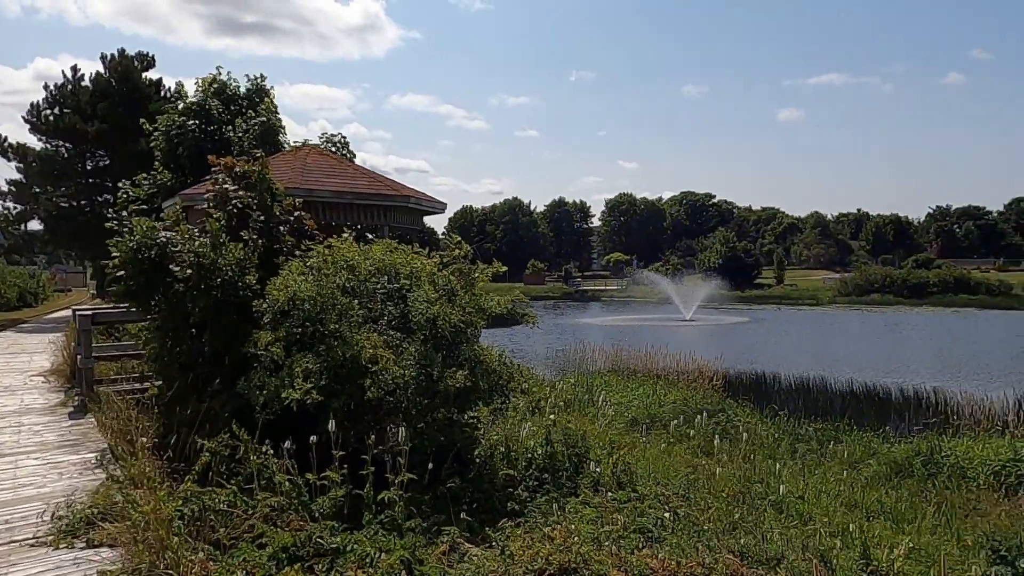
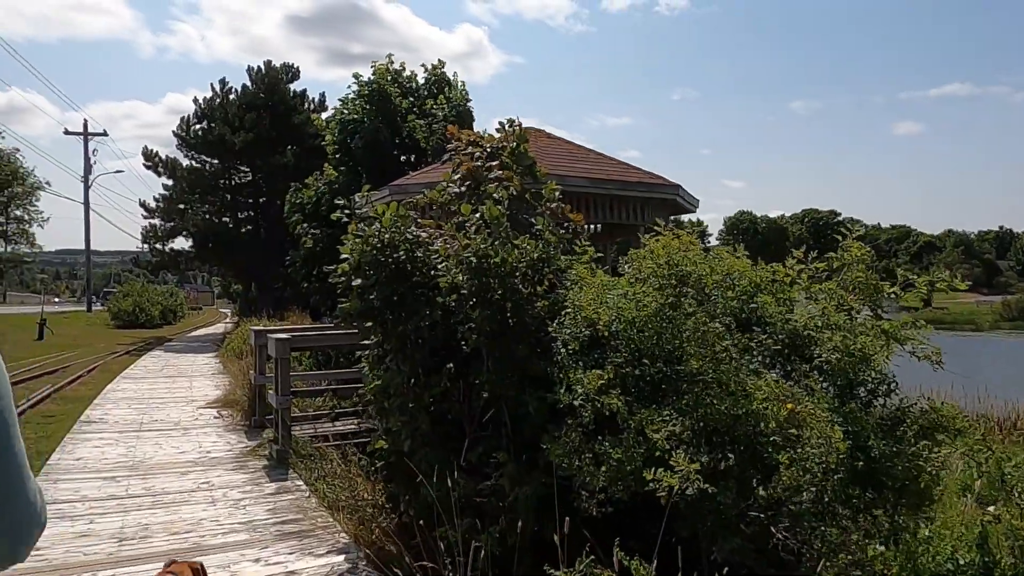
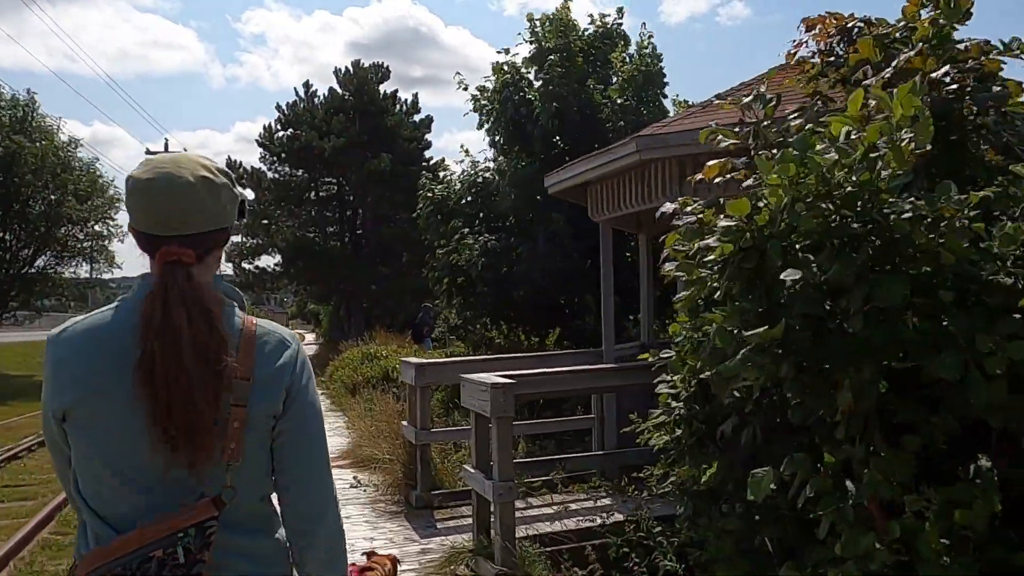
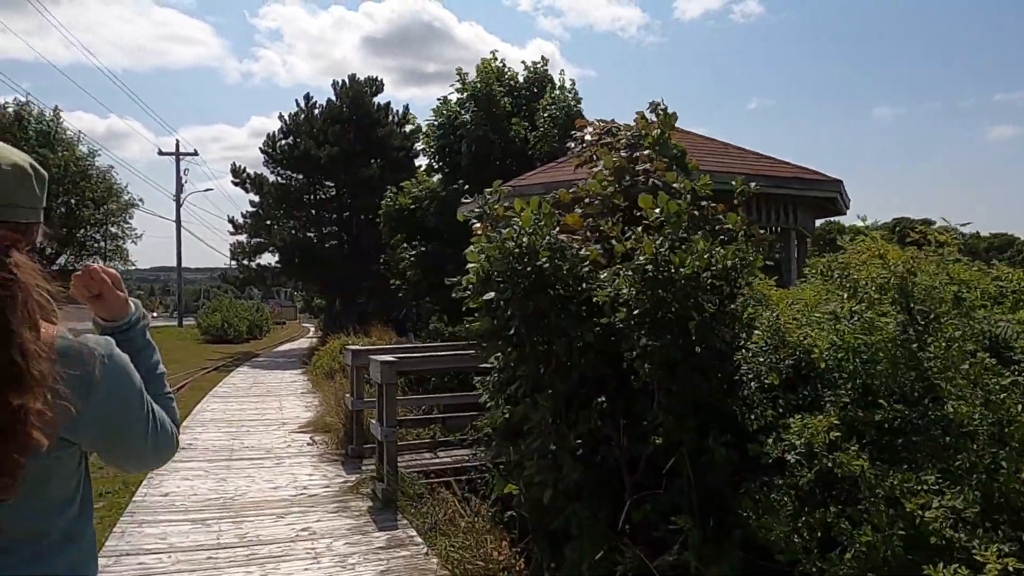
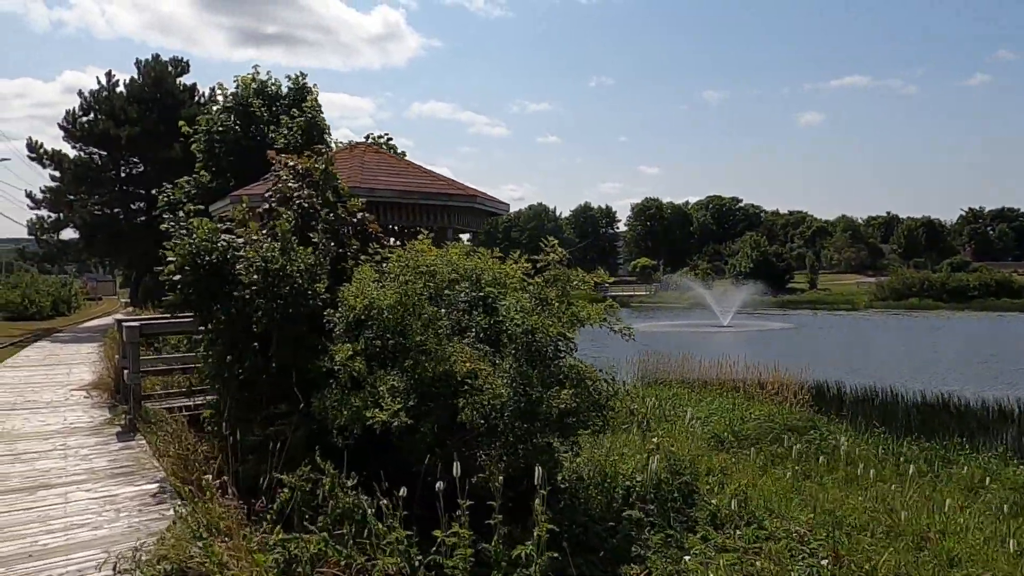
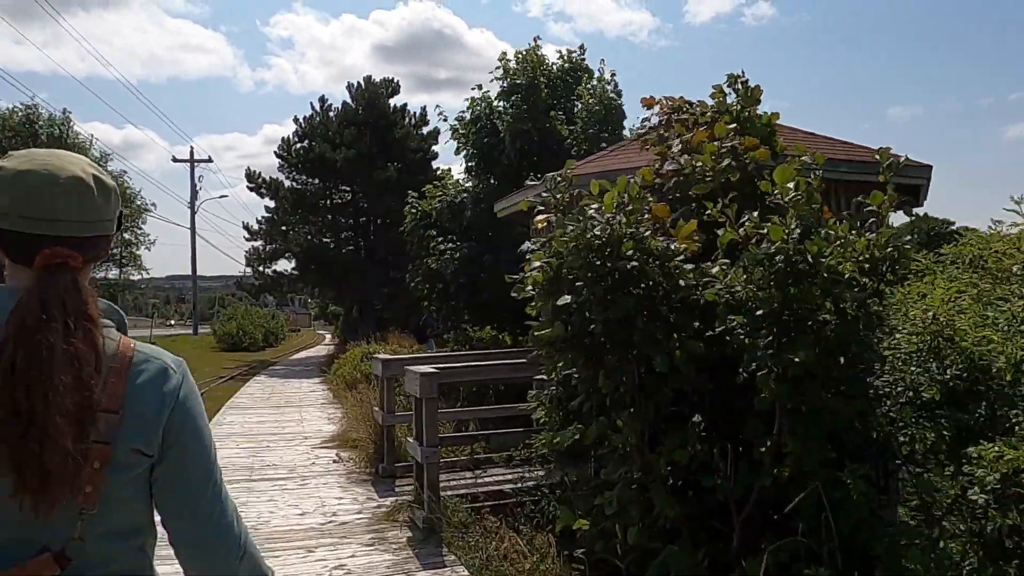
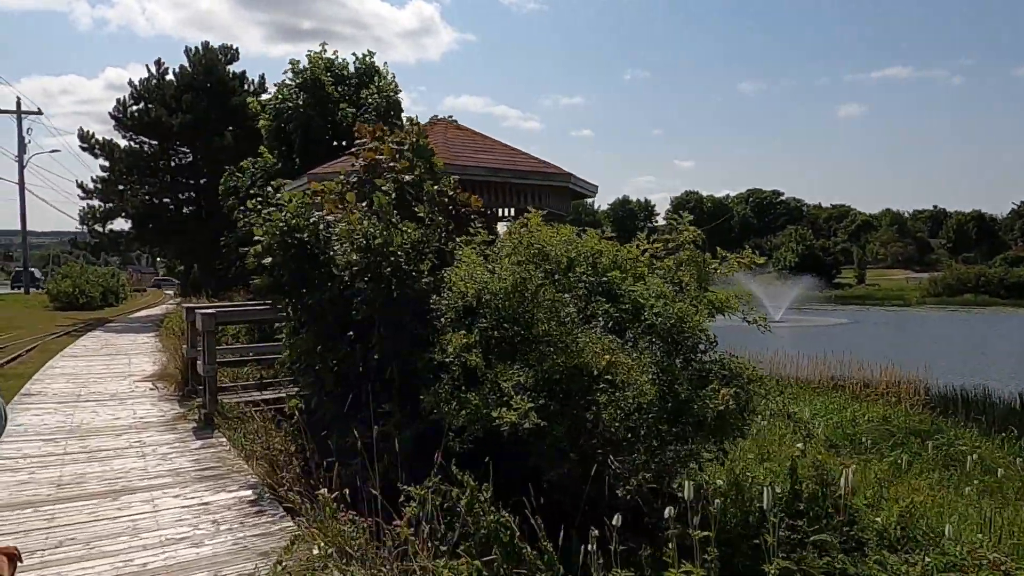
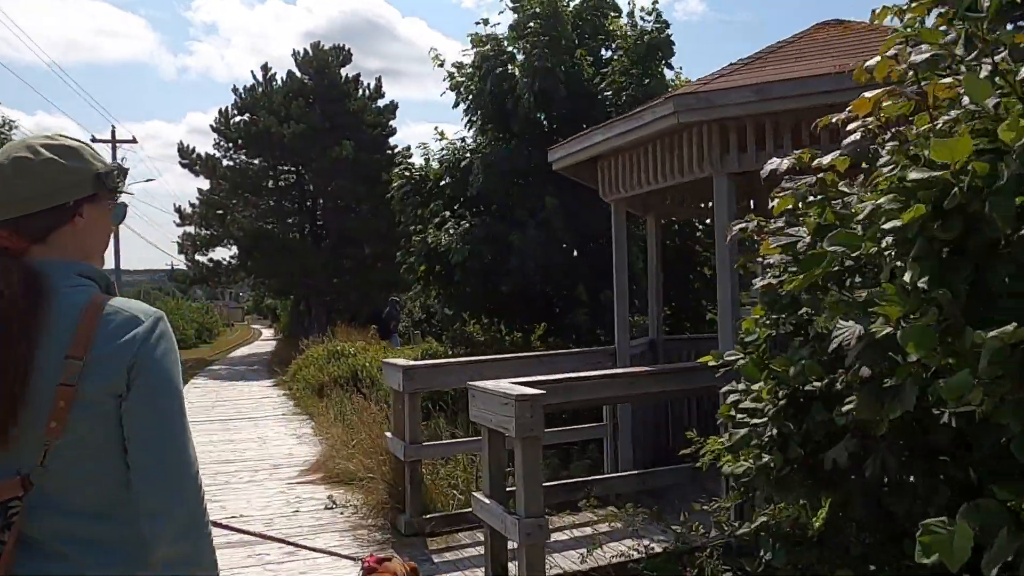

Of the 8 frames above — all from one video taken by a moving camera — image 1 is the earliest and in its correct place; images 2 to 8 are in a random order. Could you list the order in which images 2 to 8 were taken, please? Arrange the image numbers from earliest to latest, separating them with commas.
5, 7, 2, 4, 6, 3, 8
